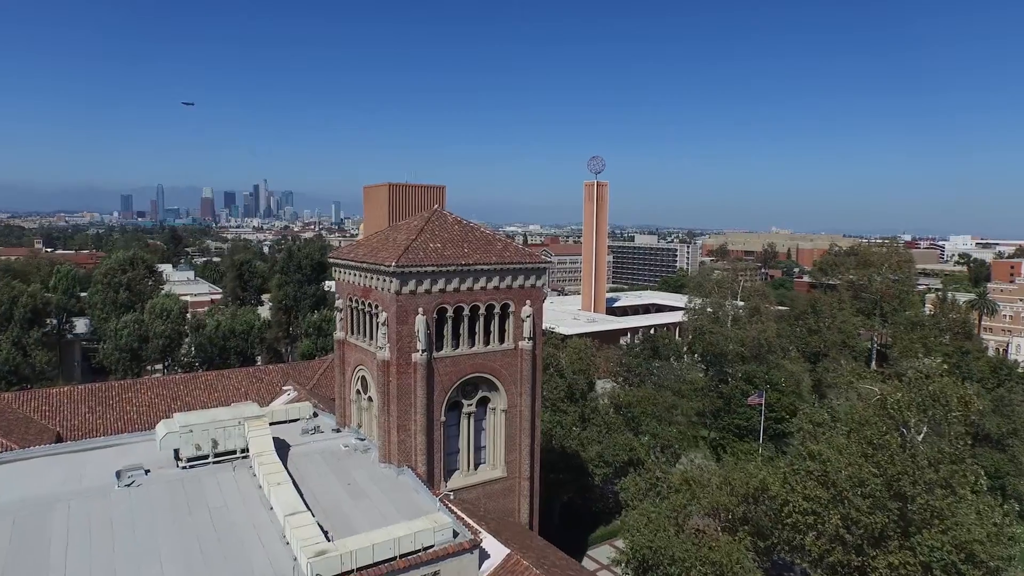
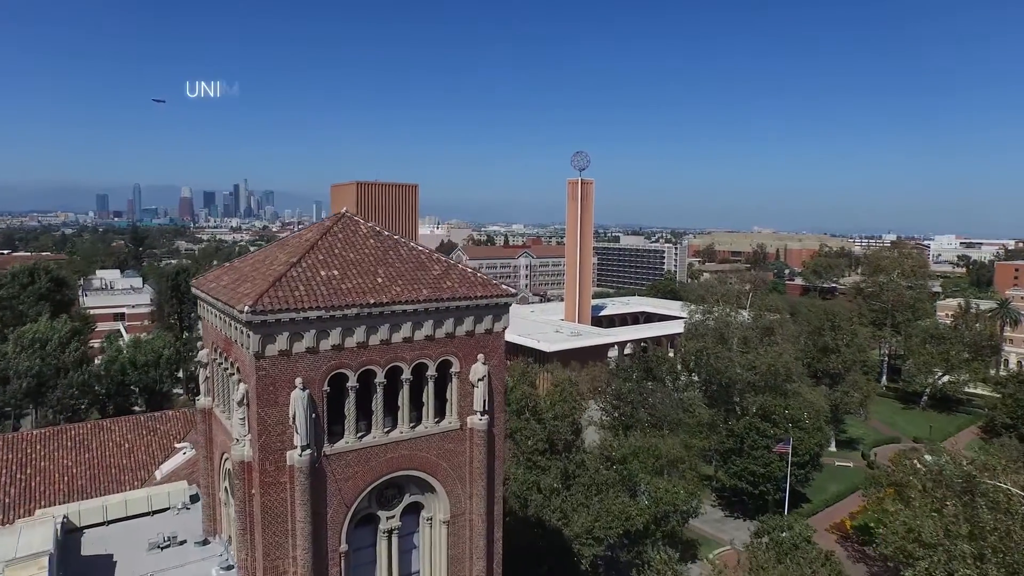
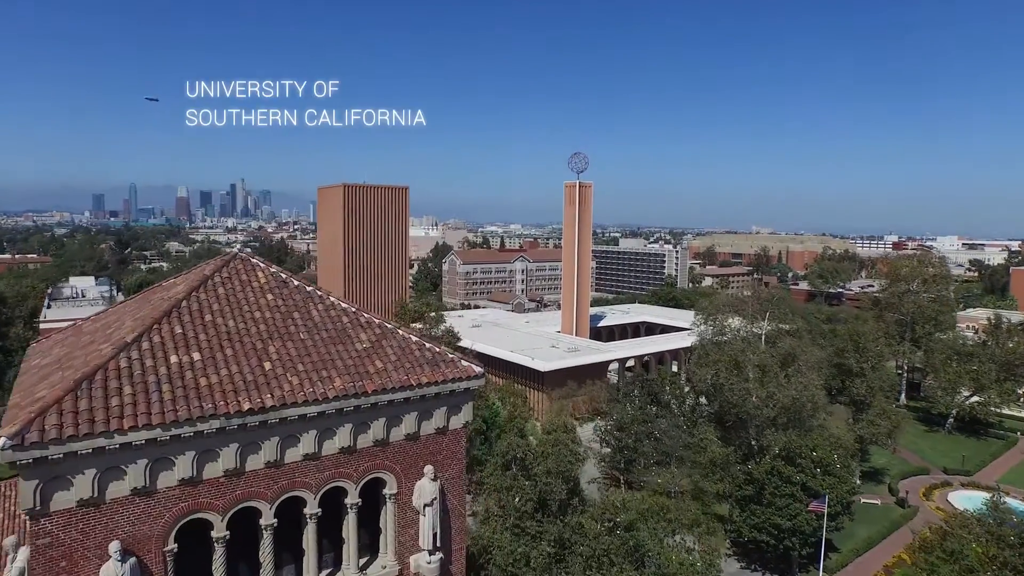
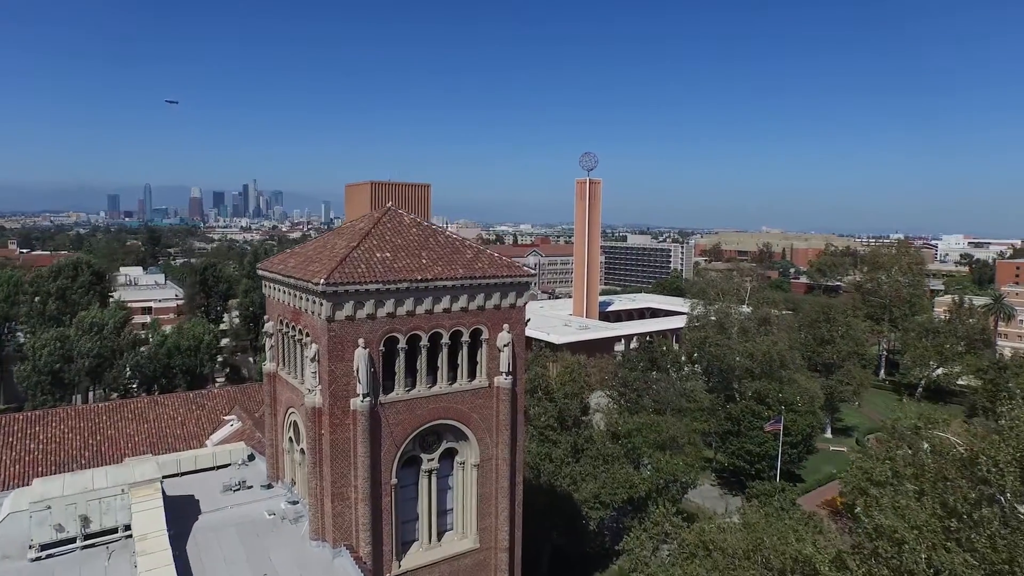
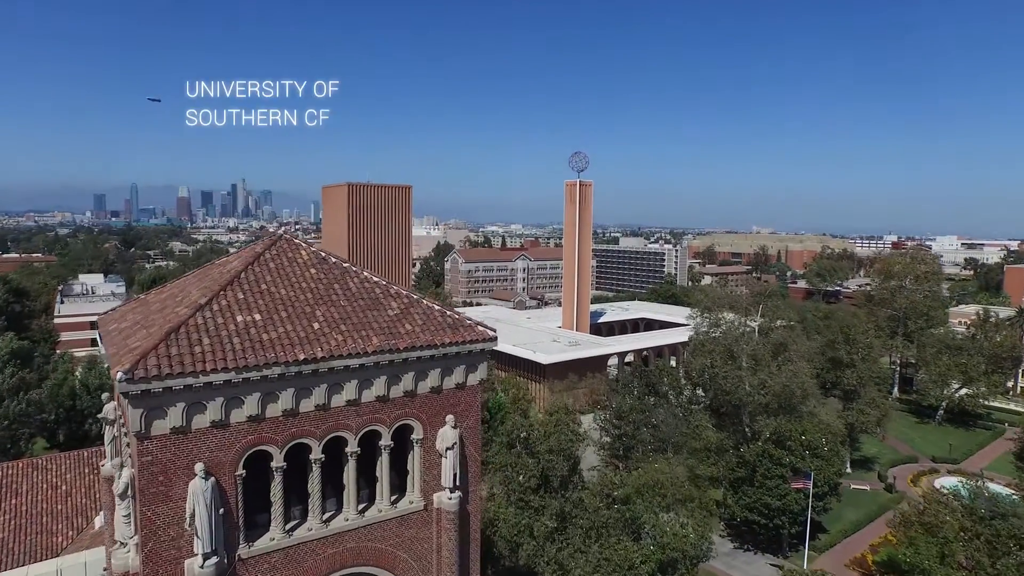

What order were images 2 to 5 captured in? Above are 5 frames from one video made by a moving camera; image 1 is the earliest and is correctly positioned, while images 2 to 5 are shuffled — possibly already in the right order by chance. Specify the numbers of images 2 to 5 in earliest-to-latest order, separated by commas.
4, 2, 5, 3
